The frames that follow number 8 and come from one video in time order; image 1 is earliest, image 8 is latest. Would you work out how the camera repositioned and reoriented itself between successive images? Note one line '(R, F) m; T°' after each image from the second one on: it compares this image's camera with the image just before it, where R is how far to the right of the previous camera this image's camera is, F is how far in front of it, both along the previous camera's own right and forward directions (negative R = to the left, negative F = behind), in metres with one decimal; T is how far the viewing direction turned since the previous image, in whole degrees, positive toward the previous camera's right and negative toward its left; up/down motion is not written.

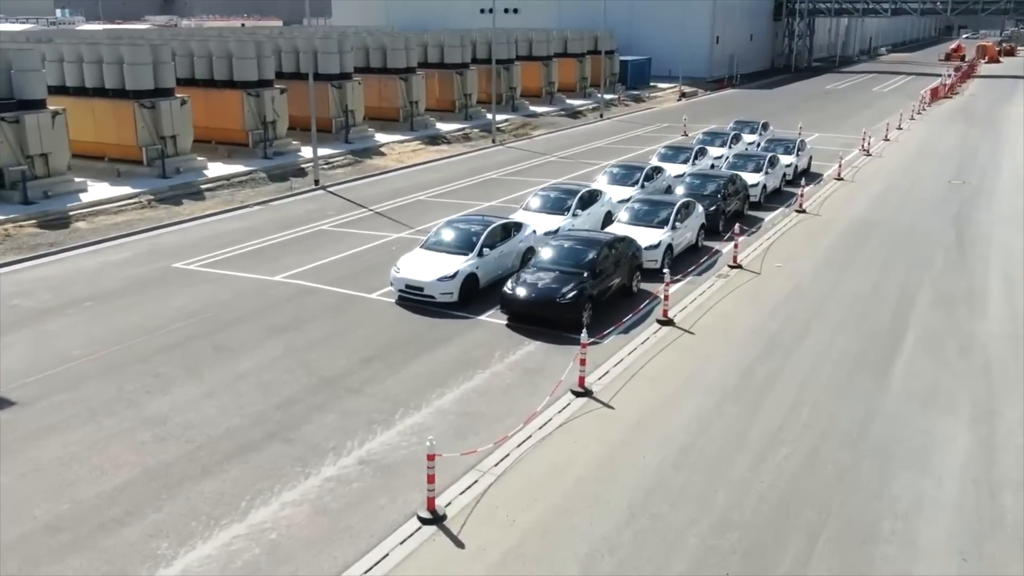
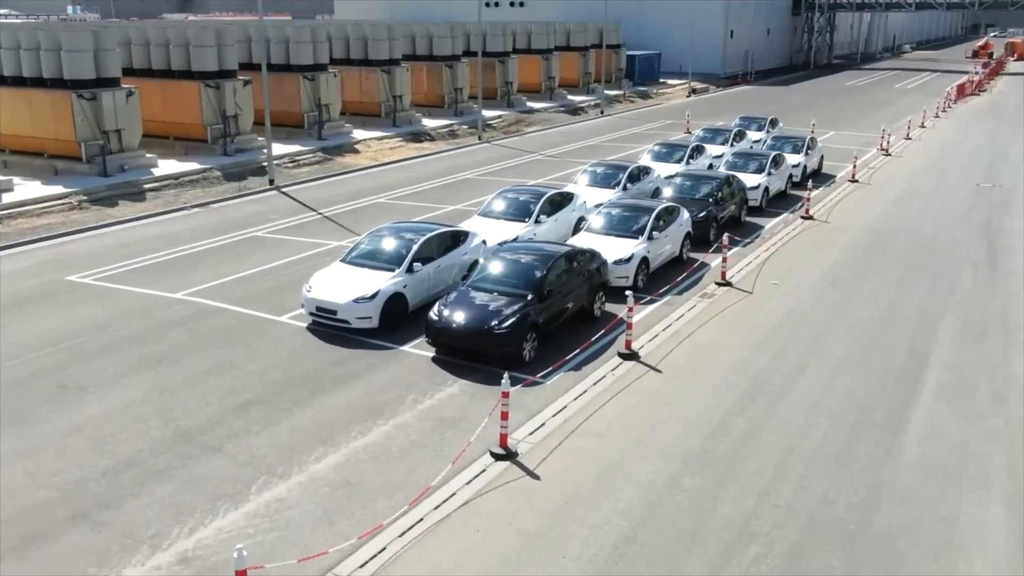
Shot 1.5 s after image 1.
(+1.3, +2.9) m; -1°
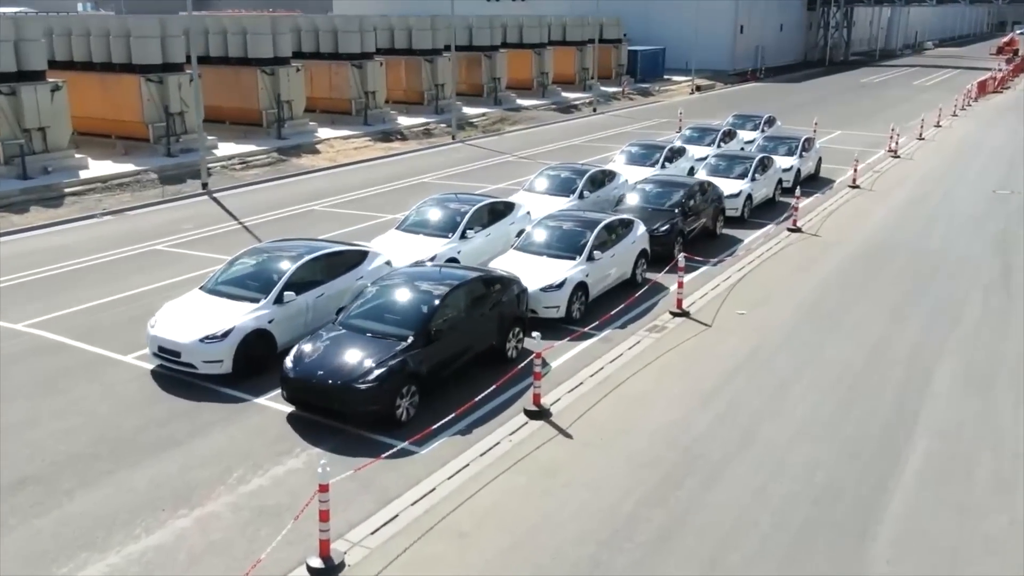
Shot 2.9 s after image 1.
(+1.6, +2.7) m; -1°
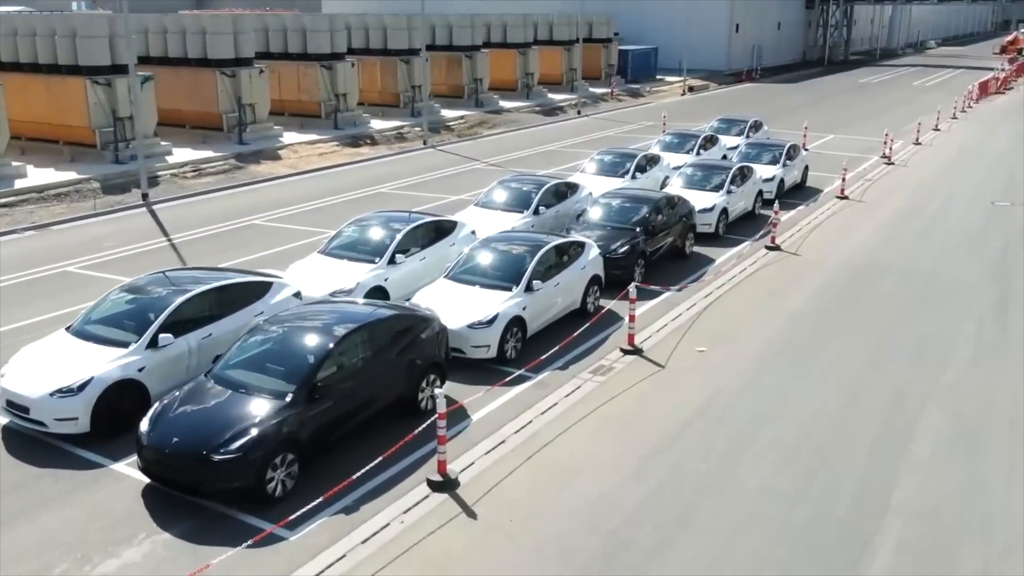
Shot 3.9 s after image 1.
(+1.0, +1.6) m; 0°
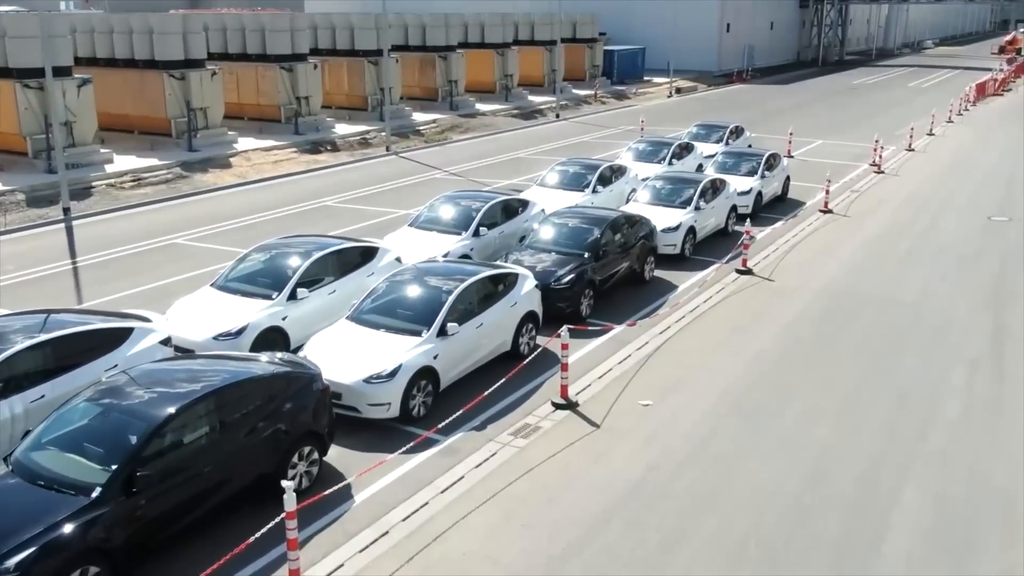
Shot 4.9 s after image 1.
(+1.0, +1.8) m; 0°
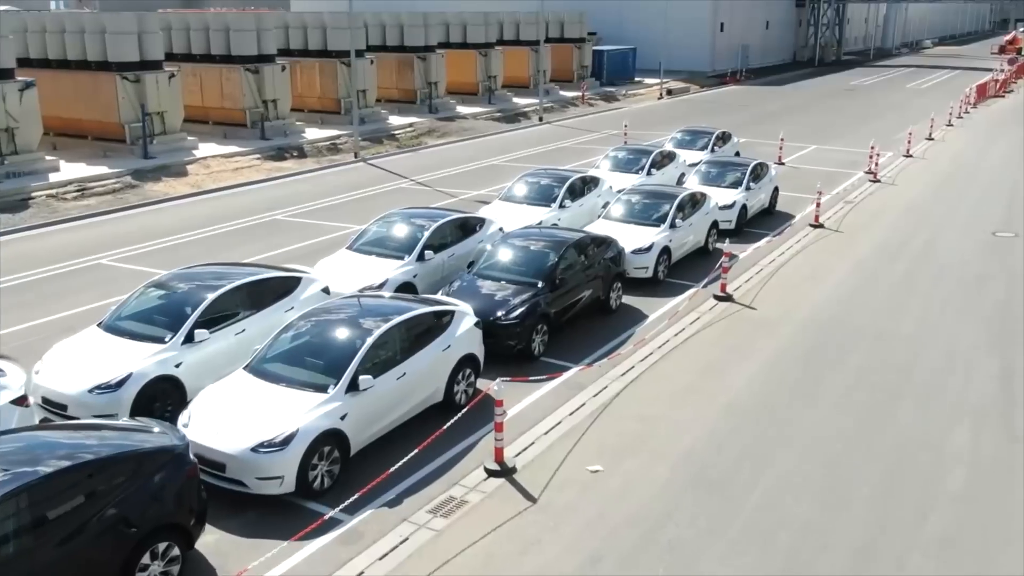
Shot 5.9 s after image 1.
(+0.7, +1.6) m; 0°
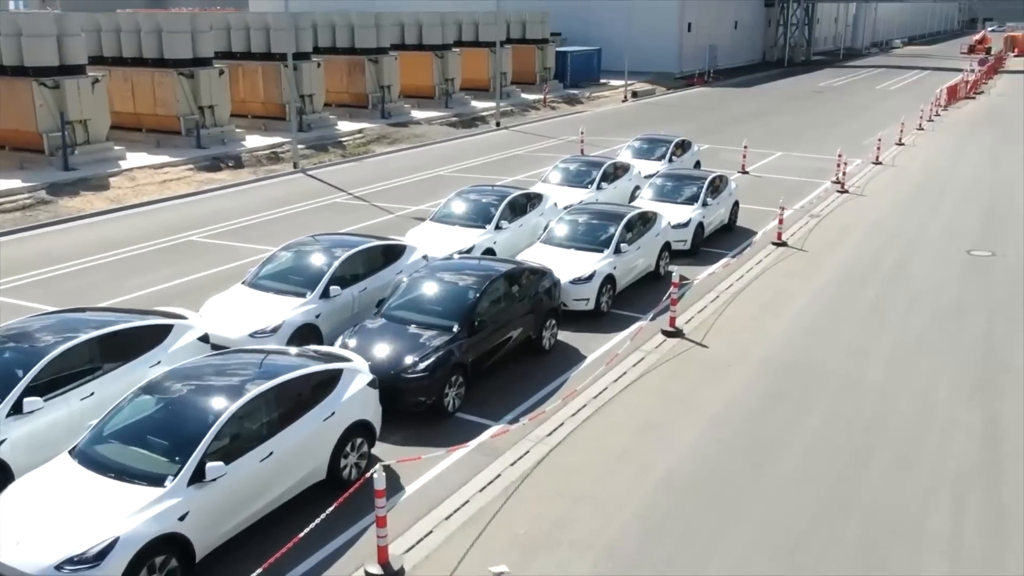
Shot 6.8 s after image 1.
(+0.7, +1.6) m; +1°
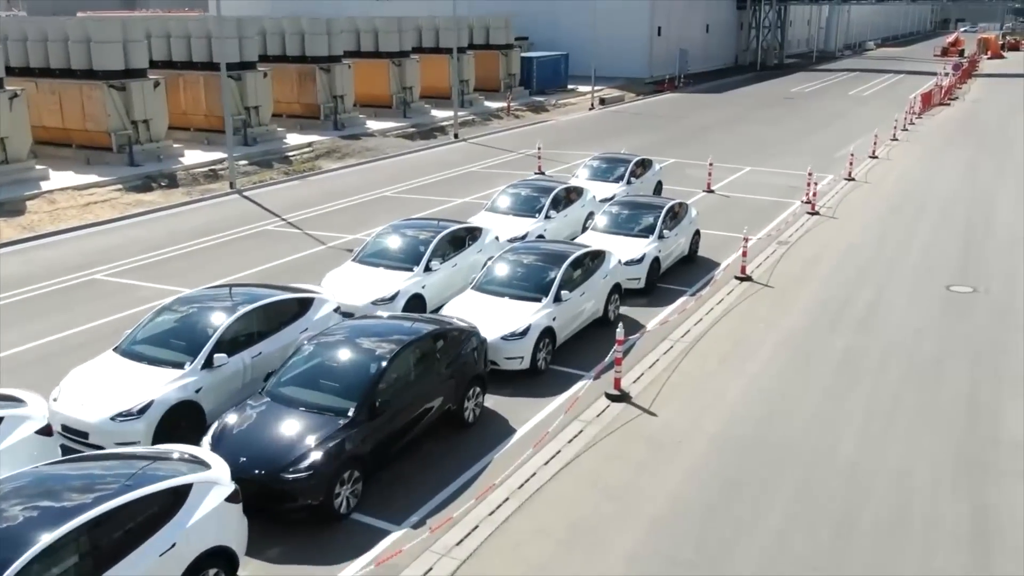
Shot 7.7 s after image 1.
(+0.7, +1.6) m; +1°
